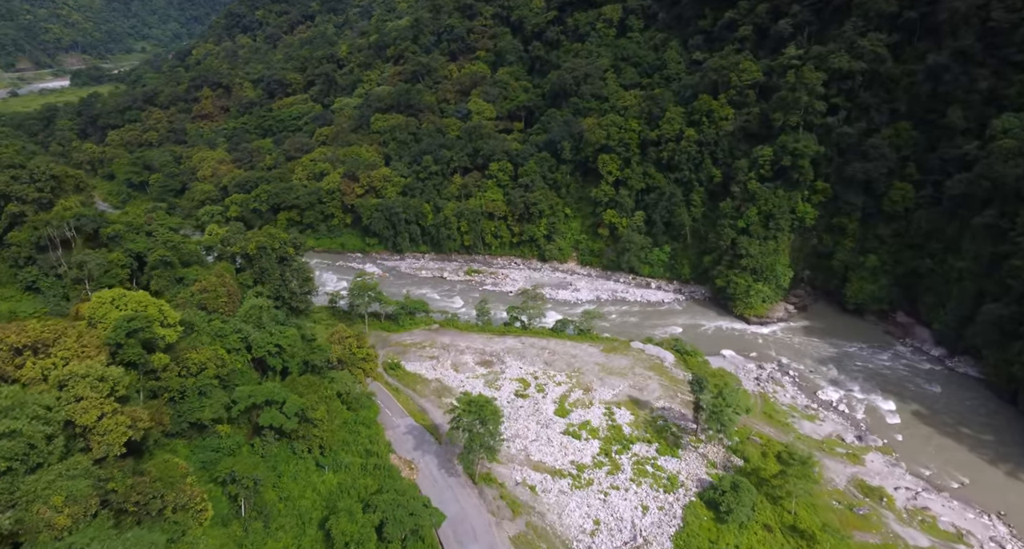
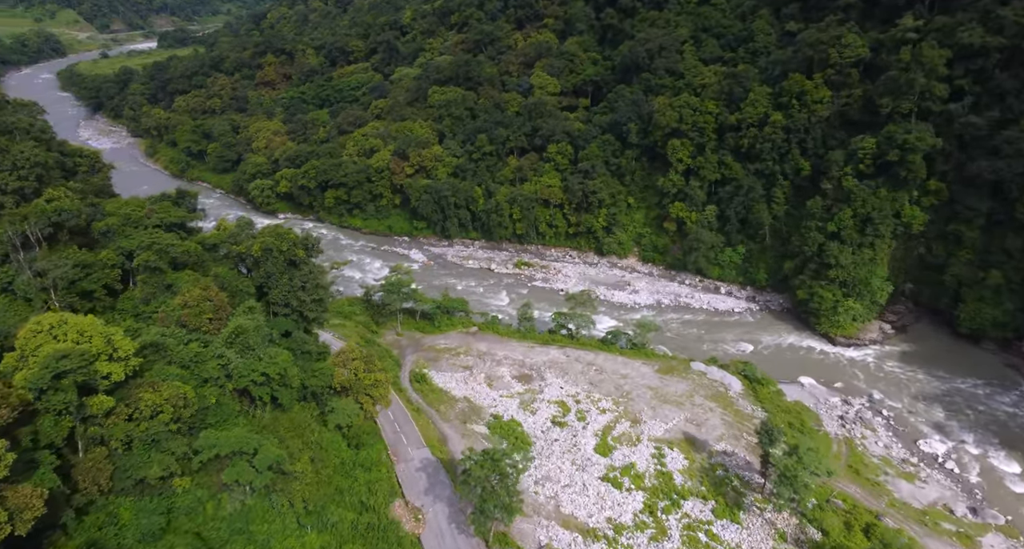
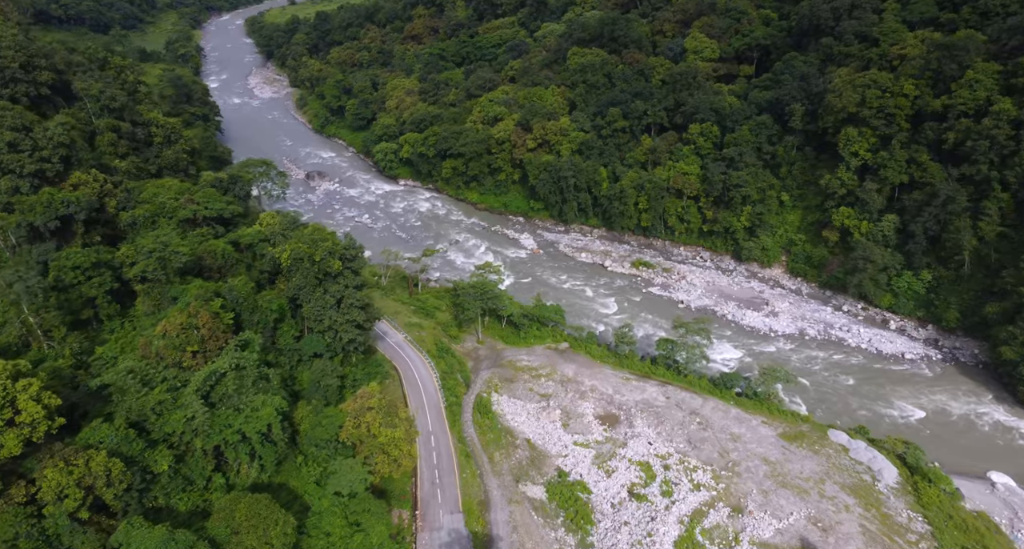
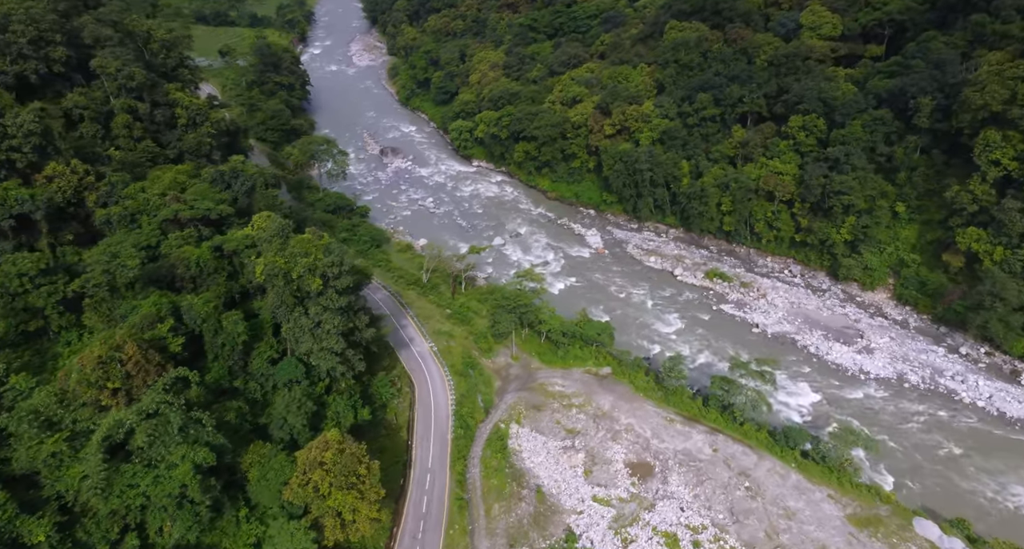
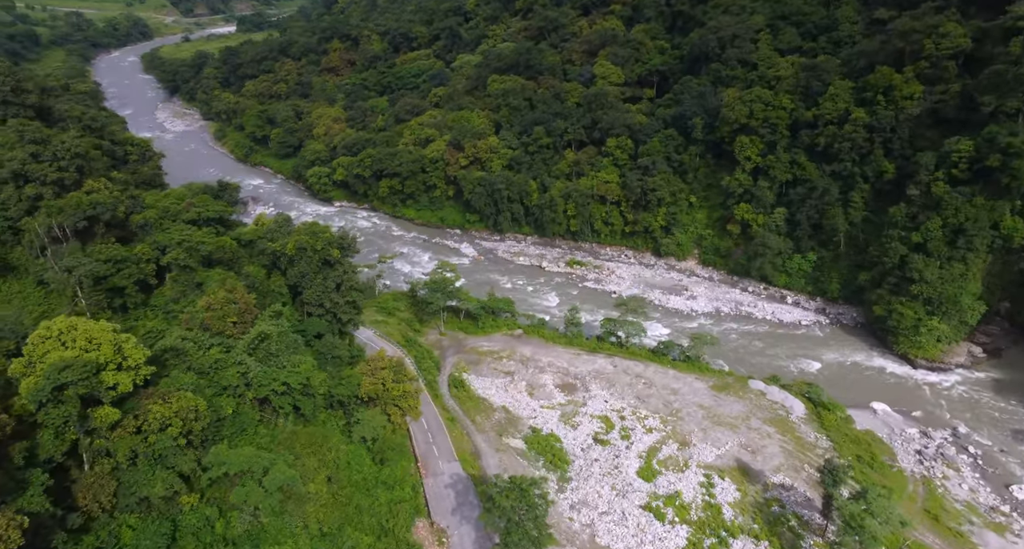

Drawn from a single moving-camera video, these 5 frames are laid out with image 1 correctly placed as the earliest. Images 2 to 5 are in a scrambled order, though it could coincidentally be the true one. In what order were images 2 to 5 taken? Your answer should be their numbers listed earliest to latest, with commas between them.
2, 5, 3, 4
